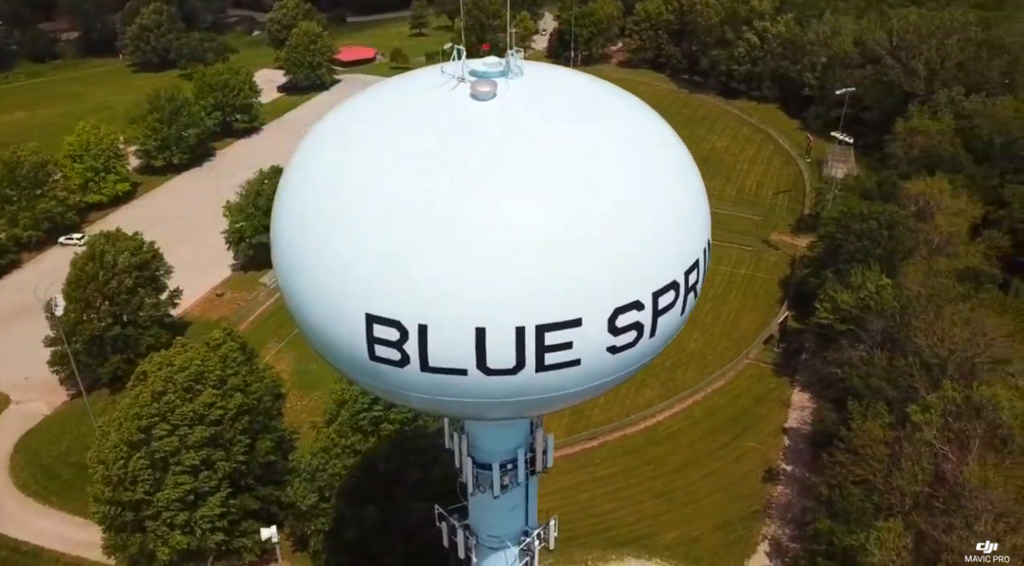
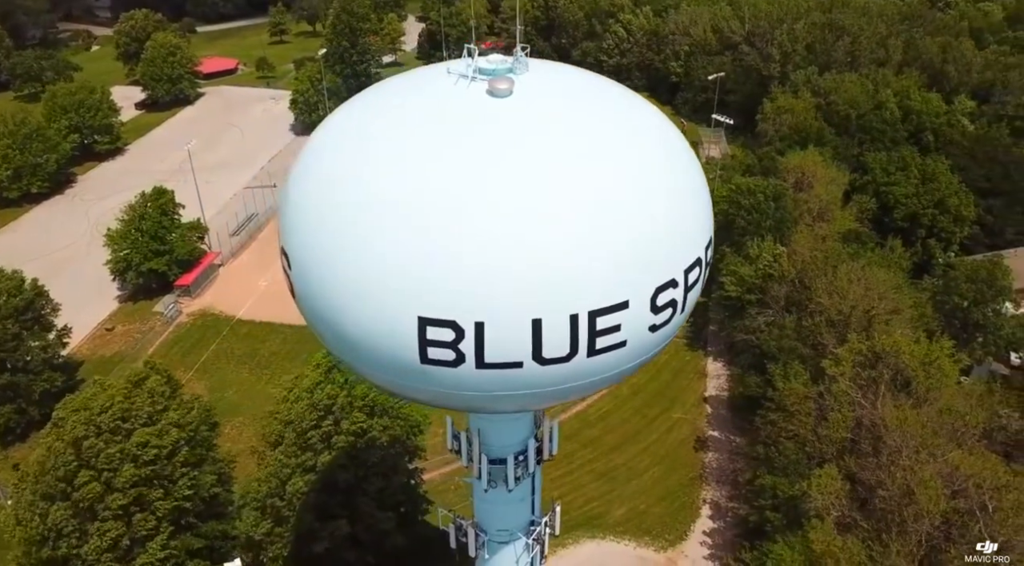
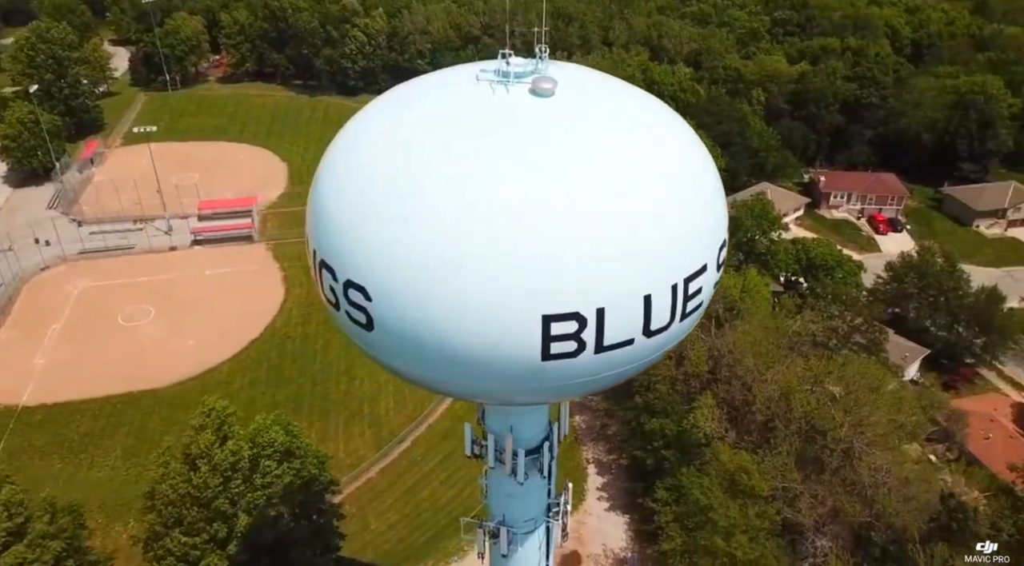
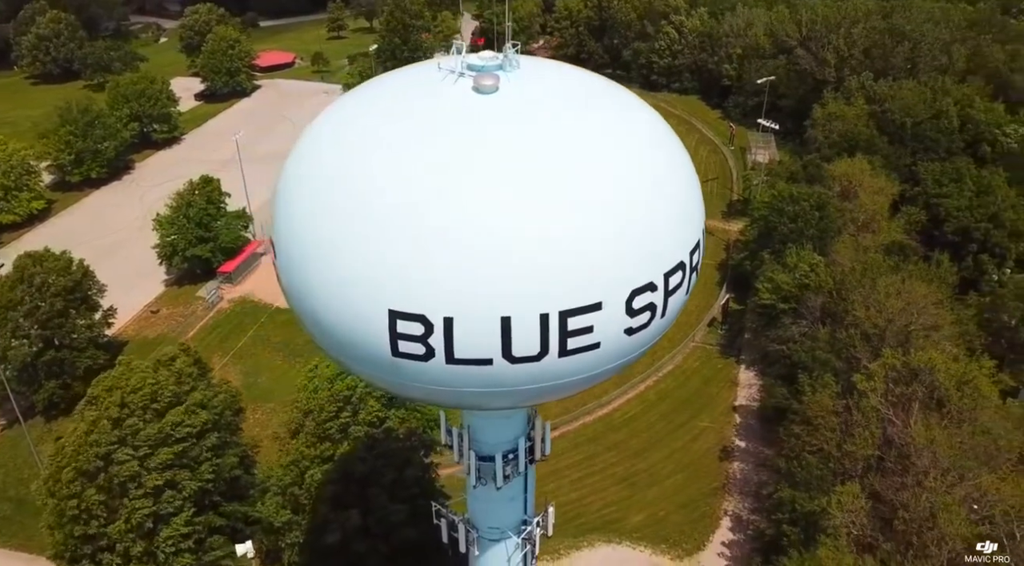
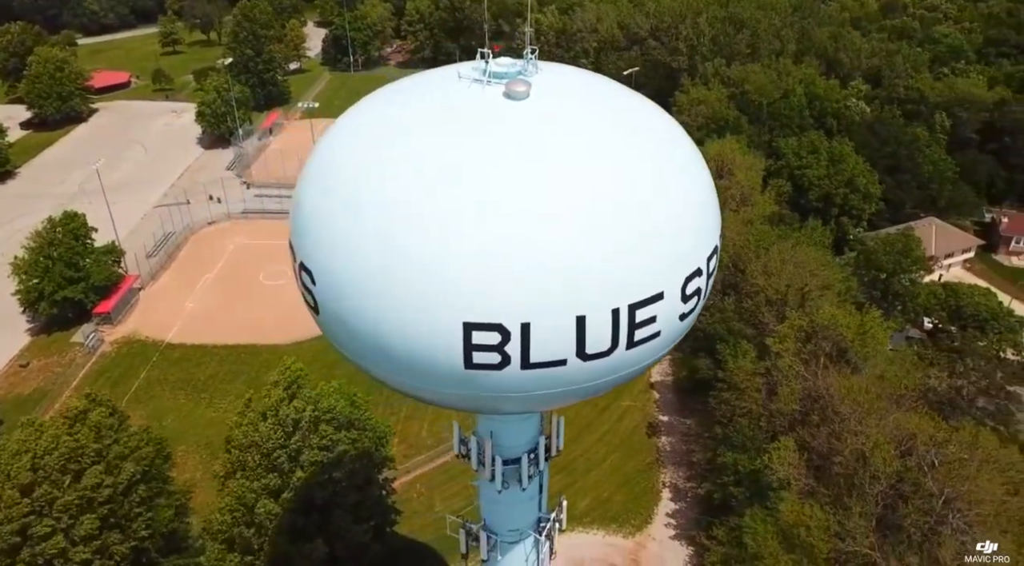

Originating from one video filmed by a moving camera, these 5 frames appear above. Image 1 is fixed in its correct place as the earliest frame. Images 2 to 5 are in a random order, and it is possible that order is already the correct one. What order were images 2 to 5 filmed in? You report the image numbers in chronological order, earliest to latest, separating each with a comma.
4, 2, 5, 3
